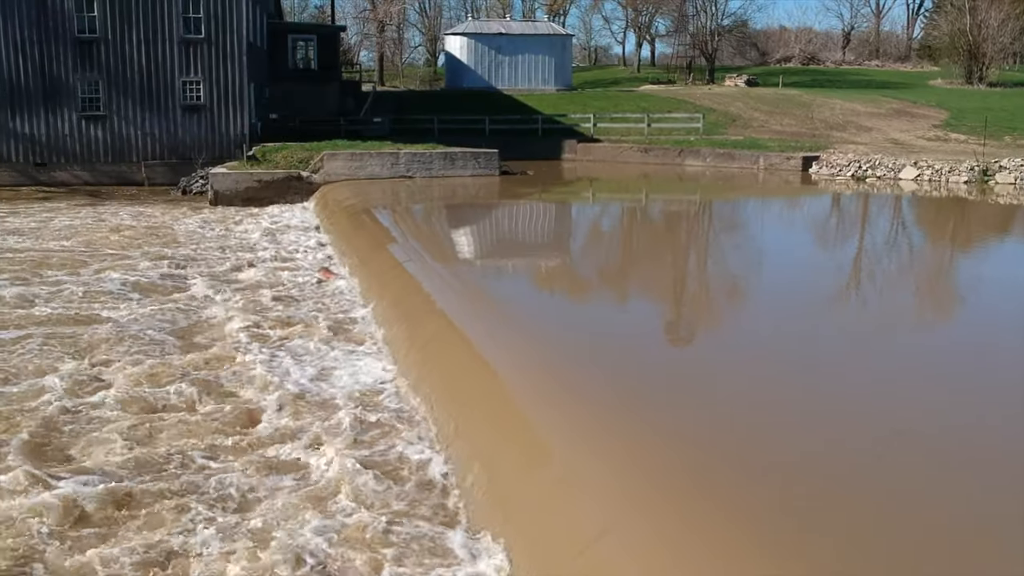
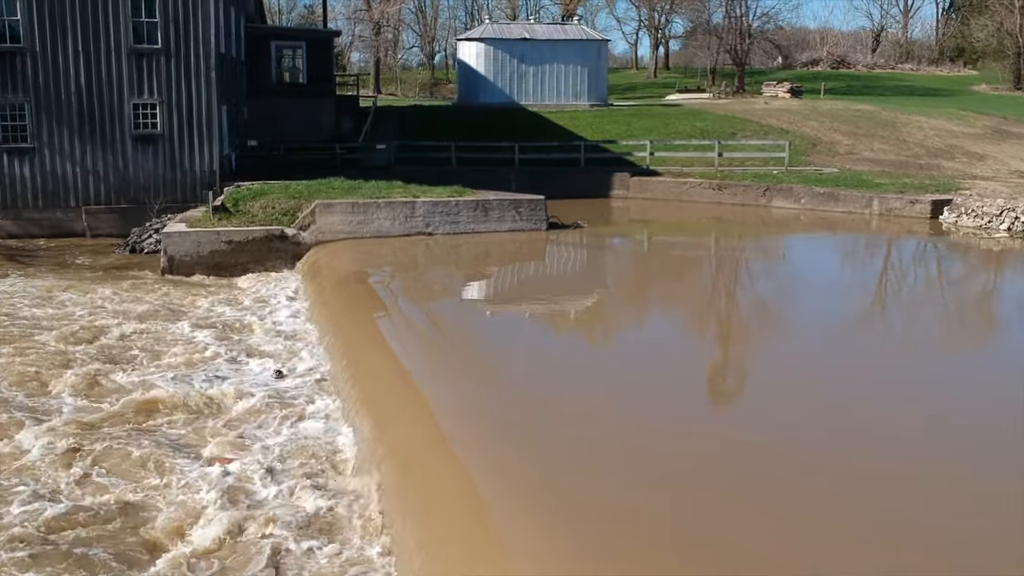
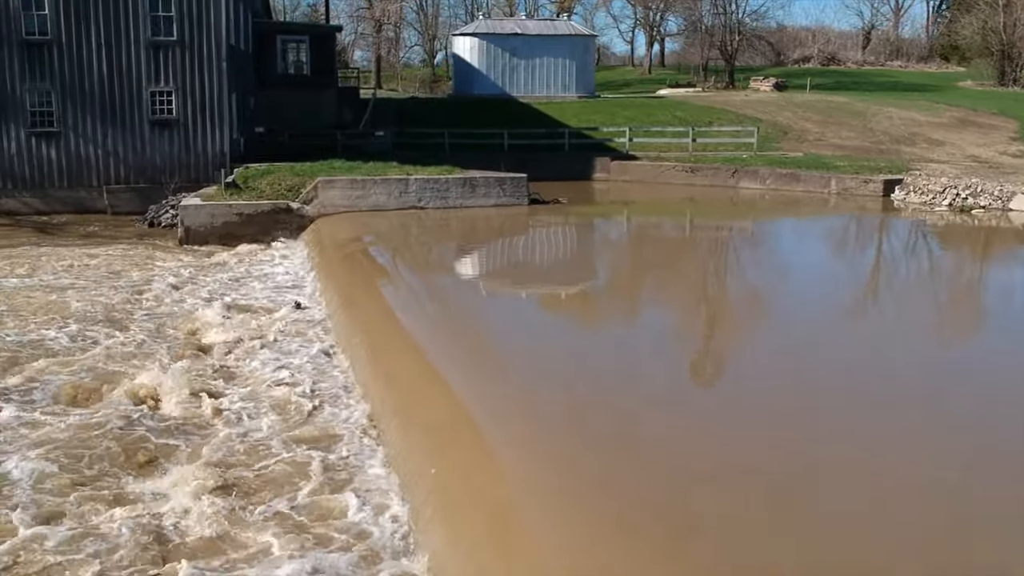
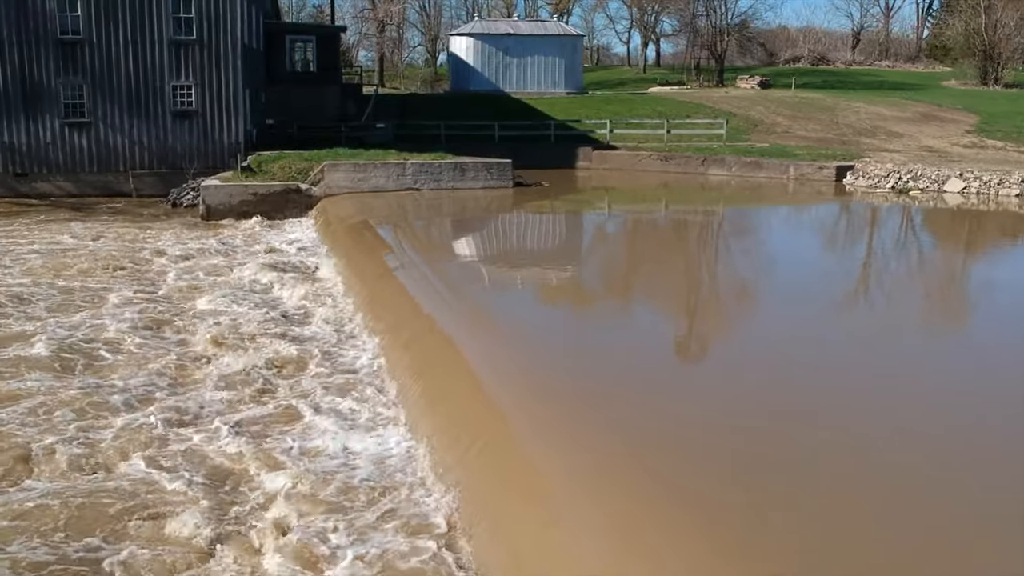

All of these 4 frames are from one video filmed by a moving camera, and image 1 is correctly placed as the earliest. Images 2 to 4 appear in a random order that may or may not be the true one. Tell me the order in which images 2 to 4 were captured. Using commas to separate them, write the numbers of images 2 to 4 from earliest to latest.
4, 3, 2
